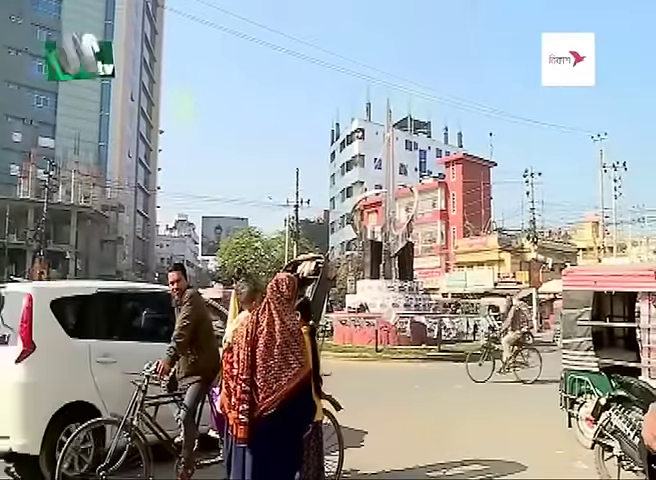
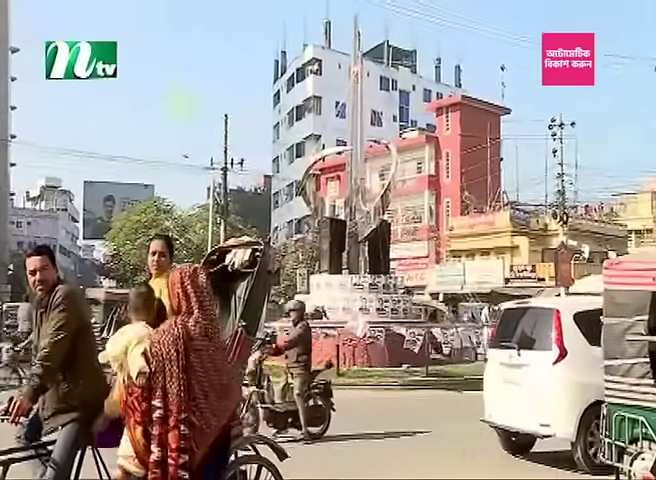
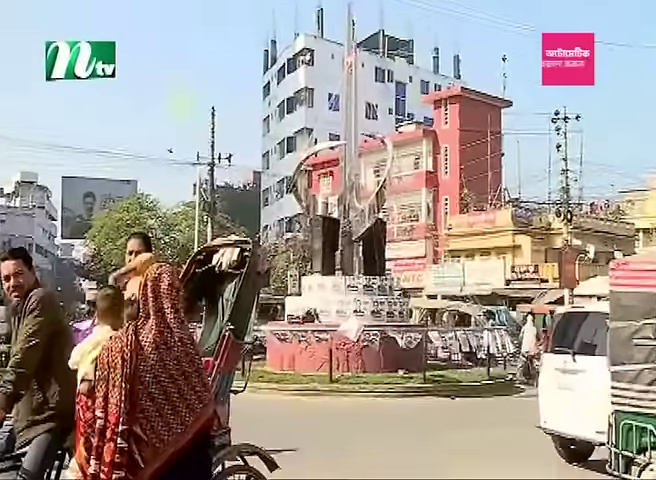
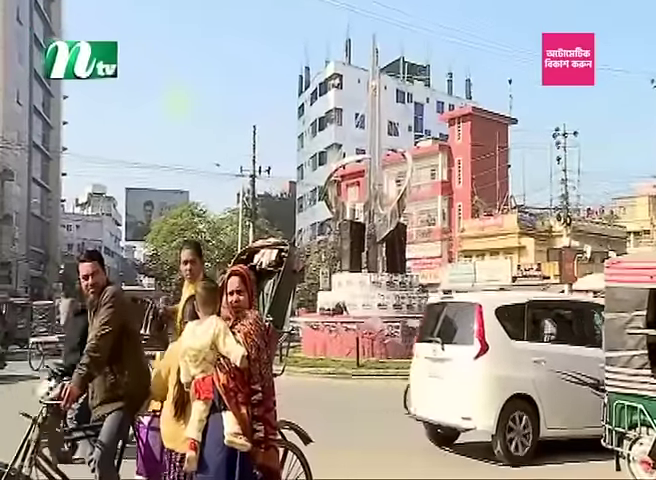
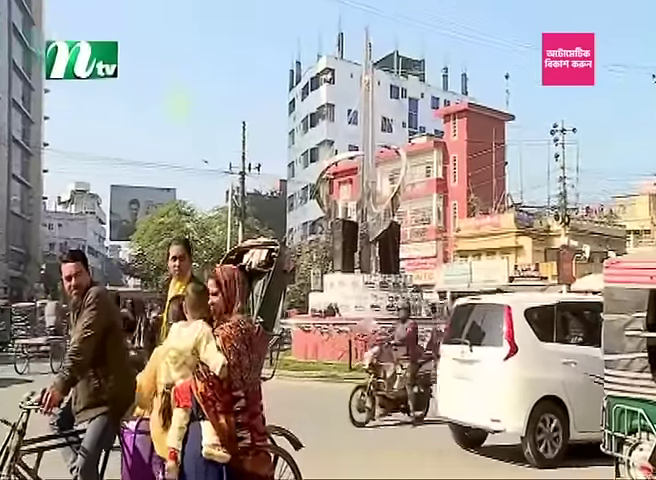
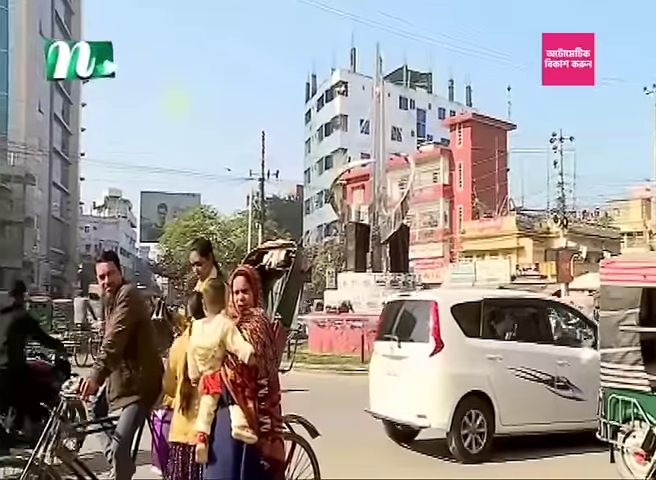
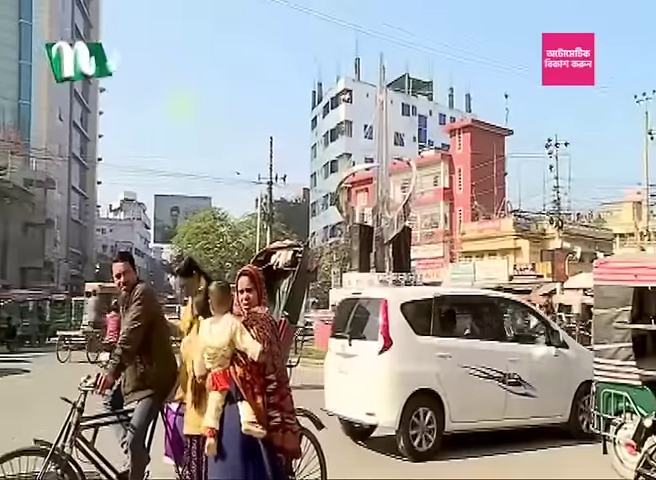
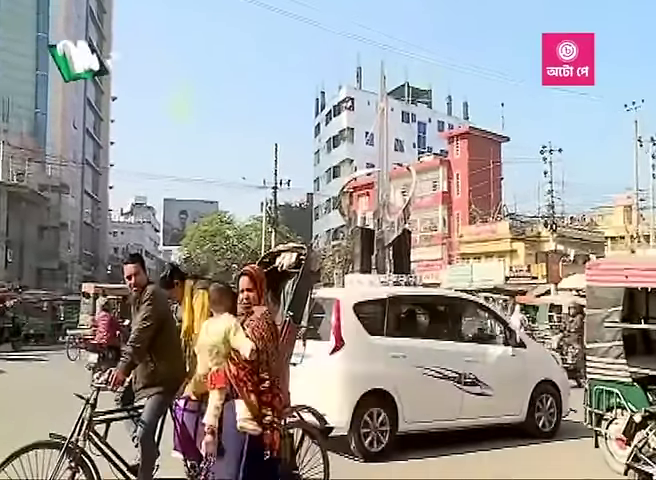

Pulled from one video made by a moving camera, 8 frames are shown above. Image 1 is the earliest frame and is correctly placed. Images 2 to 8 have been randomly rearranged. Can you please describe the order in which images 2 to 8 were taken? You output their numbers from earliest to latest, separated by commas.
8, 7, 6, 4, 5, 2, 3
